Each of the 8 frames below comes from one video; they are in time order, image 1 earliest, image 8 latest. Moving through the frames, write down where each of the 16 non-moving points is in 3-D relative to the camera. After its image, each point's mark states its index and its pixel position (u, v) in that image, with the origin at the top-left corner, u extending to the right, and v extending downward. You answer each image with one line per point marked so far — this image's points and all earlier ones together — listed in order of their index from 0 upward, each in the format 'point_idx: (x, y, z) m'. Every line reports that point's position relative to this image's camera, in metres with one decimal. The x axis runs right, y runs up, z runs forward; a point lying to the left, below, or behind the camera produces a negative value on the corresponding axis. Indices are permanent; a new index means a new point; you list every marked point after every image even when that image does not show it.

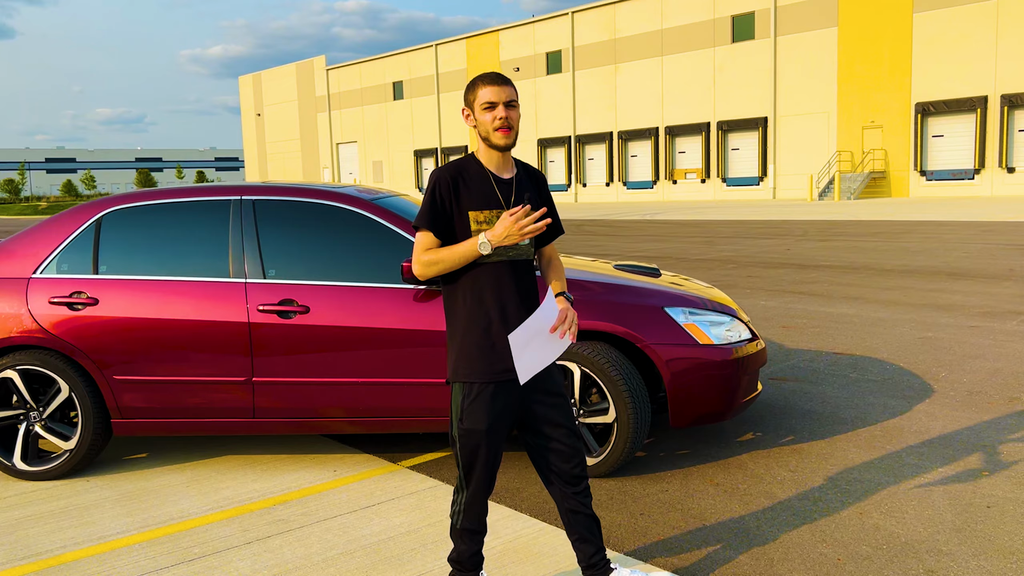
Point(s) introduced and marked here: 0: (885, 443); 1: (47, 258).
0: (+1.8, -0.7, +4.3) m
1: (-2.2, +0.1, +4.2) m
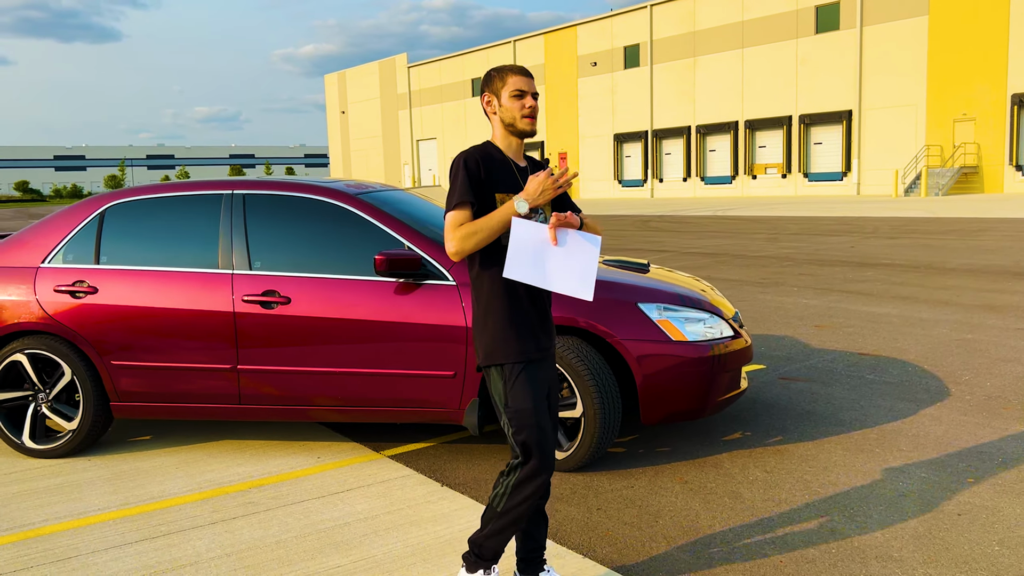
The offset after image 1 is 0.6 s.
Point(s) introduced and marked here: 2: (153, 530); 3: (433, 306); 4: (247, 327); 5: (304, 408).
0: (+1.7, -0.7, +4.2) m
1: (-2.3, +0.2, +4.4) m
2: (-1.4, -0.9, +3.4) m
3: (-0.4, -0.1, +4.0) m
4: (-1.2, -0.2, +4.1) m
5: (-1.0, -0.6, +4.2) m
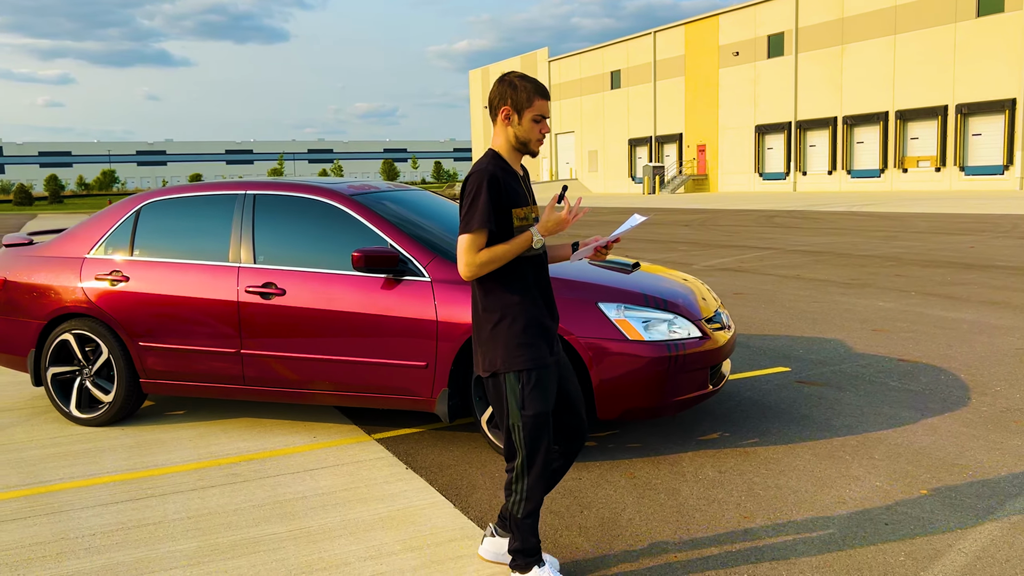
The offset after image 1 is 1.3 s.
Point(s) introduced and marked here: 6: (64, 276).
0: (+1.6, -0.8, +4.1) m
1: (-2.4, +0.3, +5.0) m
2: (-1.6, -0.9, +3.8) m
3: (-0.5, -0.1, +4.2) m
4: (-1.4, -0.1, +4.5) m
5: (-1.1, -0.5, +4.5) m
6: (-2.5, +0.1, +4.9) m
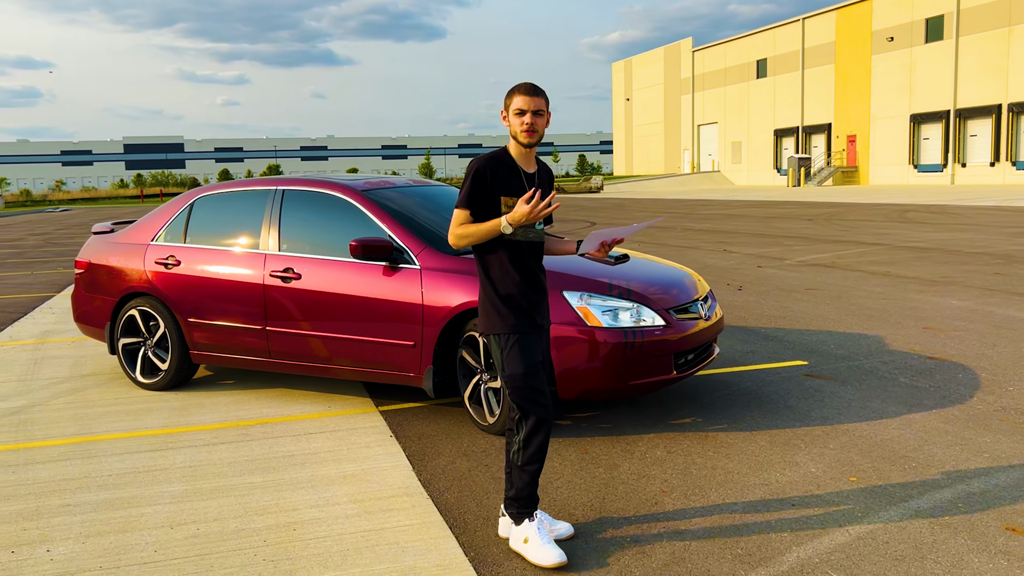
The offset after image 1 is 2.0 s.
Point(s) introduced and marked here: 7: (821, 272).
0: (+1.4, -0.7, +4.2) m
1: (-2.3, +0.4, +5.7) m
2: (-1.8, -0.8, +4.5) m
3: (-0.6, 0.0, +4.7) m
4: (-1.4, -0.1, +5.1) m
5: (-1.2, -0.5, +5.1) m
6: (-2.5, +0.2, +5.7) m
7: (+4.0, +0.2, +11.3) m
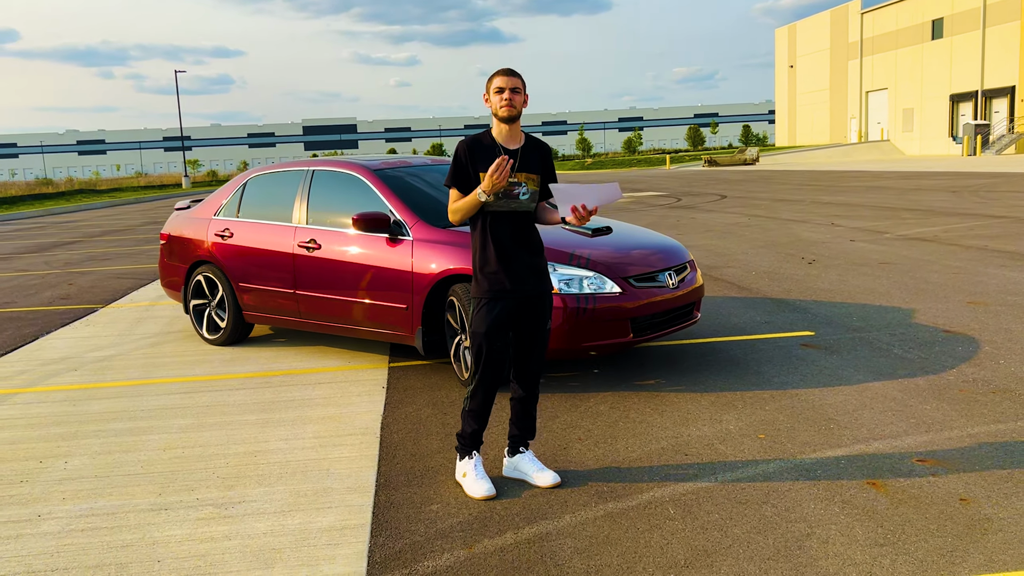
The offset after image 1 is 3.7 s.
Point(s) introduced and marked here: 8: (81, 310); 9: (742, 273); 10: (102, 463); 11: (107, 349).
0: (+1.2, -0.6, +4.5) m
1: (-2.2, +0.6, +6.6) m
2: (-1.9, -0.6, +5.3) m
3: (-0.7, +0.2, +5.3) m
4: (-1.4, +0.2, +5.8) m
5: (-1.2, -0.3, +5.8) m
6: (-2.4, +0.4, +6.6) m
7: (+5.0, +0.5, +10.9) m
8: (-4.2, -0.2, +8.6) m
9: (+2.4, +0.2, +9.1) m
10: (-1.9, -0.8, +4.0) m
11: (-3.1, -0.5, +6.6) m
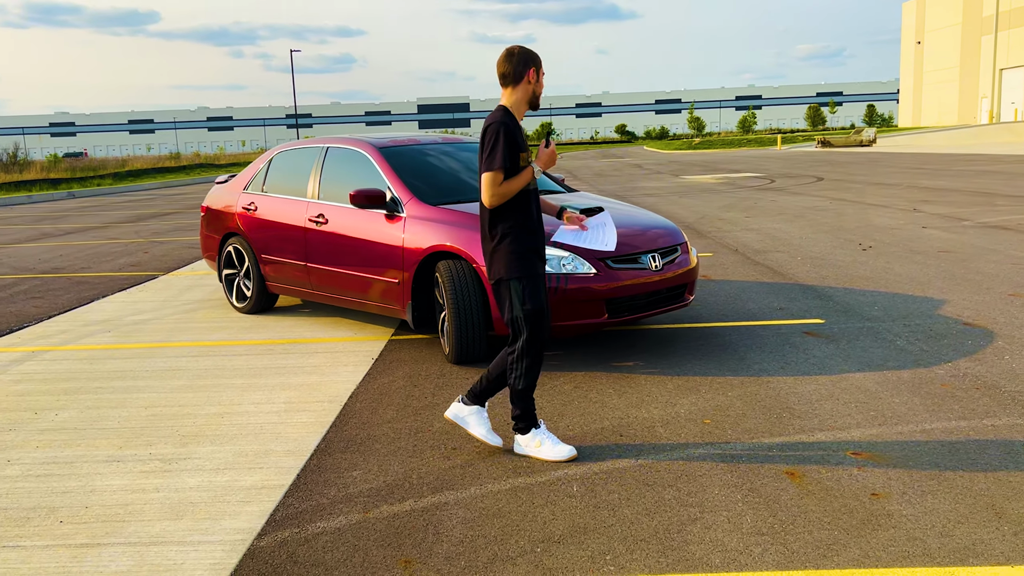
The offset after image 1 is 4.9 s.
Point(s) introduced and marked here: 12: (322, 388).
0: (+1.0, -0.5, +4.4) m
1: (-2.0, +0.8, +6.9) m
2: (-2.0, -0.4, +5.6) m
3: (-0.7, +0.4, +5.4) m
4: (-1.4, +0.3, +6.0) m
5: (-1.2, -0.1, +6.0) m
6: (-2.2, +0.6, +6.9) m
7: (+5.6, +0.6, +10.3) m
8: (-3.9, +0.1, +9.2) m
9: (+2.8, +0.3, +8.9) m
10: (-2.1, -0.6, +4.3) m
11: (-3.0, -0.2, +7.1) m
12: (-1.0, -0.5, +4.7) m
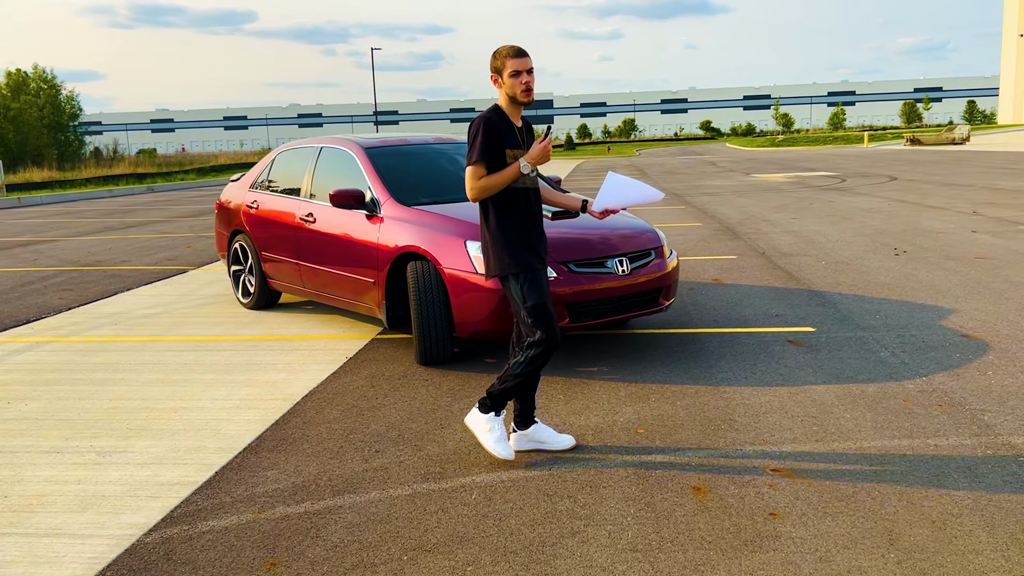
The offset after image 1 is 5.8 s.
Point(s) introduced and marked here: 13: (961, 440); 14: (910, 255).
0: (+0.8, -0.5, +4.3) m
1: (-2.0, +0.9, +7.0) m
2: (-2.1, -0.4, +5.8) m
3: (-0.9, +0.4, +5.5) m
4: (-1.5, +0.4, +6.1) m
5: (-1.3, -0.1, +6.1) m
6: (-2.2, +0.7, +7.1) m
7: (+5.9, +0.5, +9.8) m
8: (-3.7, +0.2, +9.5) m
9: (+2.9, +0.2, +8.6) m
10: (-2.4, -0.6, +4.5) m
11: (-3.0, -0.2, +7.3) m
12: (-1.2, -0.5, +4.7) m
13: (+1.8, -0.6, +3.5) m
14: (+4.0, +0.3, +8.8) m
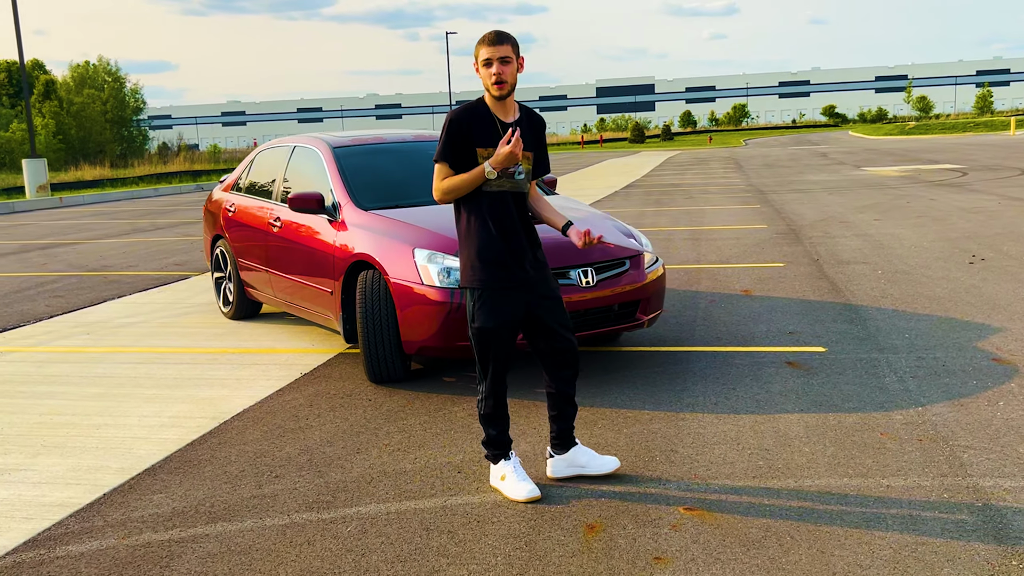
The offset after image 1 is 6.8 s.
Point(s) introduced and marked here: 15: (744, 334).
0: (+0.5, -0.6, +3.9) m
1: (-2.1, +0.8, +6.8) m
2: (-2.3, -0.5, +5.5) m
3: (-1.1, +0.3, +5.1) m
4: (-1.6, +0.3, +5.8) m
5: (-1.4, -0.1, +5.8) m
6: (-2.3, +0.6, +6.8) m
7: (+6.0, +0.5, +9.0) m
8: (-3.6, +0.1, +9.3) m
9: (+2.9, +0.2, +8.0) m
10: (-2.6, -0.7, +4.2) m
11: (-3.0, -0.2, +7.1) m
12: (-1.5, -0.6, +4.4) m
13: (+1.5, -0.7, +3.0) m
14: (+4.0, +0.3, +8.2) m
15: (+1.5, -0.3, +5.6) m
